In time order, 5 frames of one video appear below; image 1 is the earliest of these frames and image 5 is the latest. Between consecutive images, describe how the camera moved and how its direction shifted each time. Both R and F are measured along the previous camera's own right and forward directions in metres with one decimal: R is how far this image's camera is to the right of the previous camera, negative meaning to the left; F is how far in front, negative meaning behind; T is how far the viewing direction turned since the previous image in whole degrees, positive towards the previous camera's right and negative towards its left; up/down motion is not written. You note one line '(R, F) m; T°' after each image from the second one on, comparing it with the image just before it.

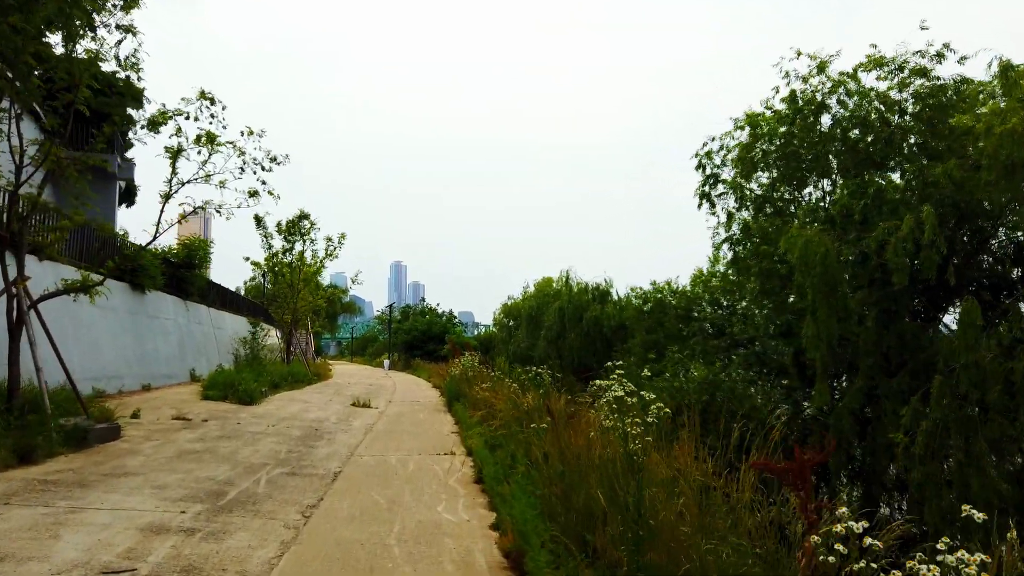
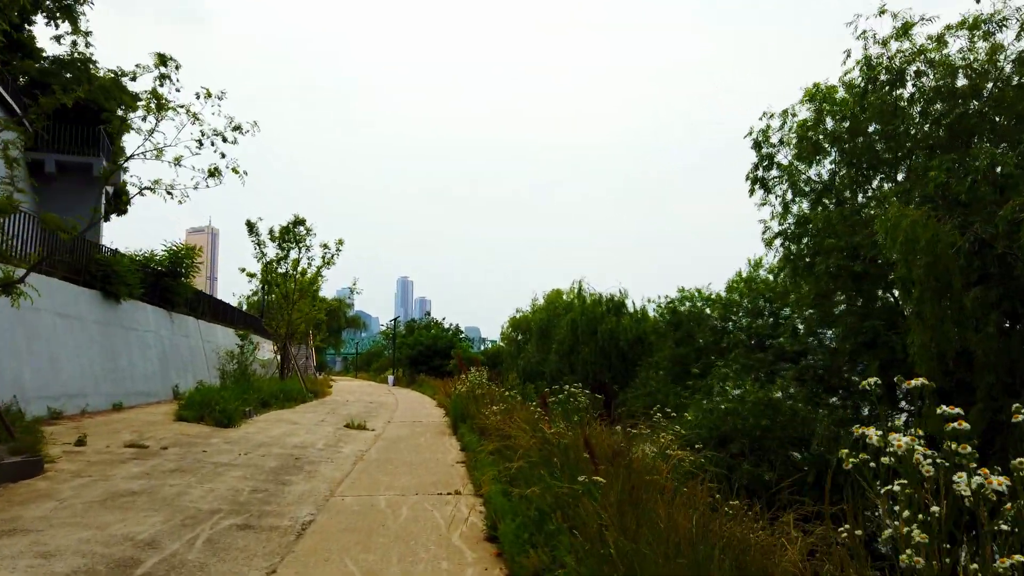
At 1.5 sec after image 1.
(-0.1, +1.8) m; -1°
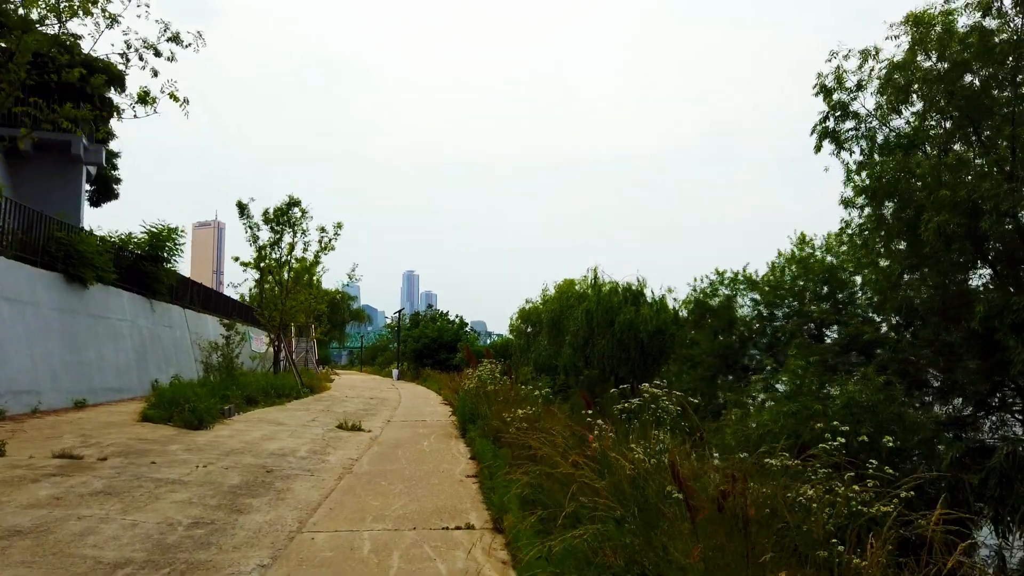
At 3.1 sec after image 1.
(-0.2, +2.0) m; 0°
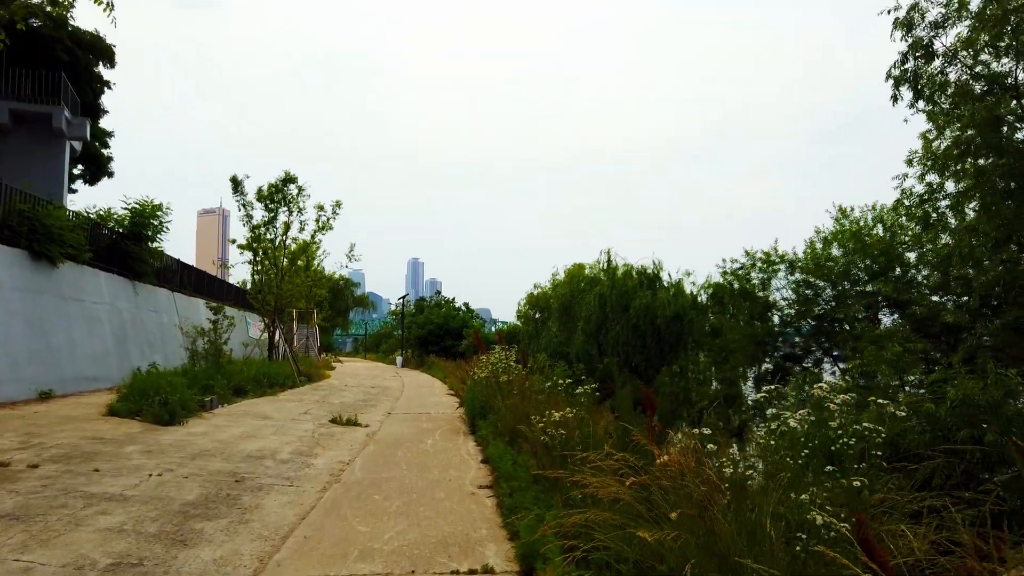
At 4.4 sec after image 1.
(-0.2, +1.5) m; 0°
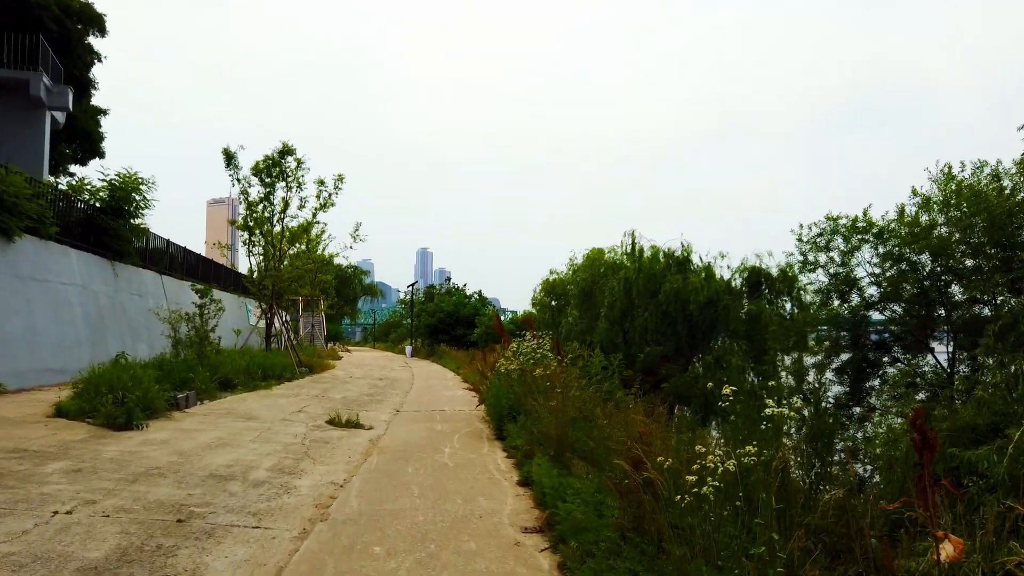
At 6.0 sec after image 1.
(-0.3, +2.0) m; -1°
